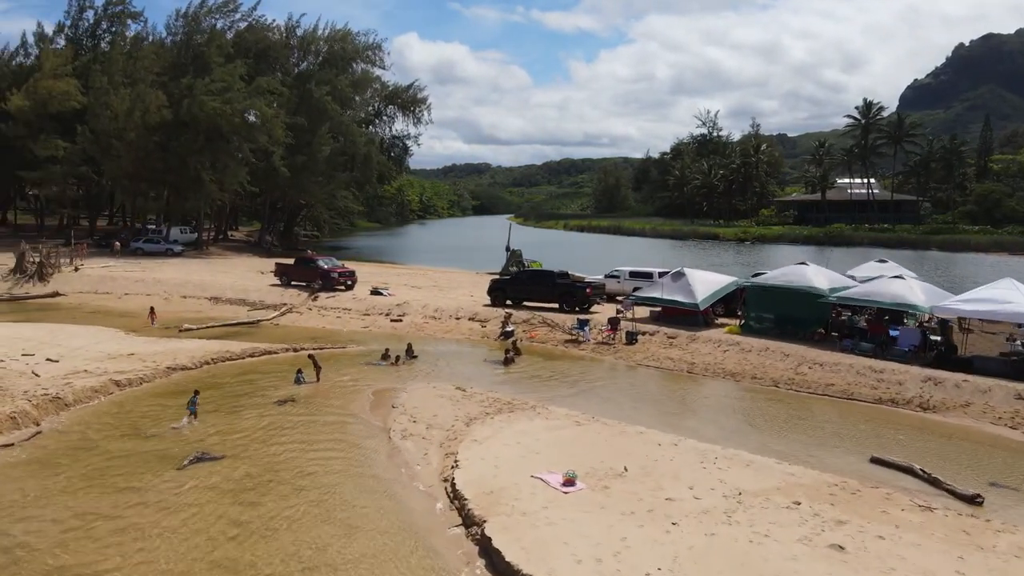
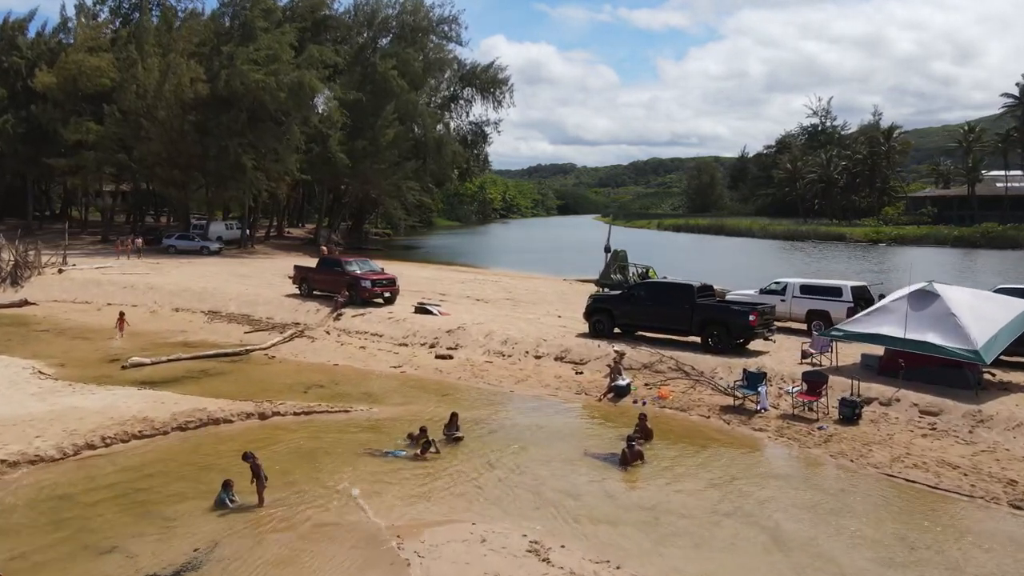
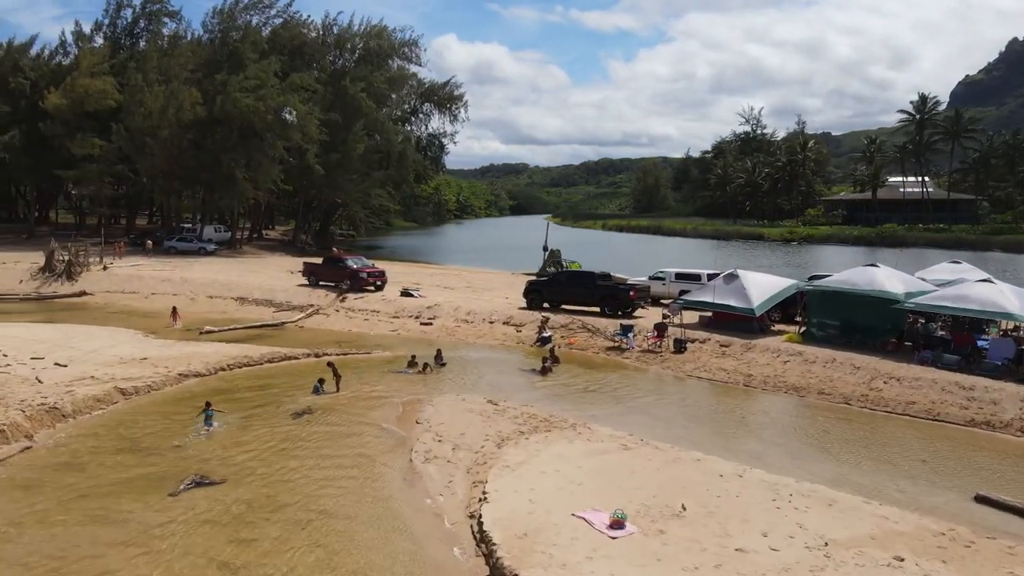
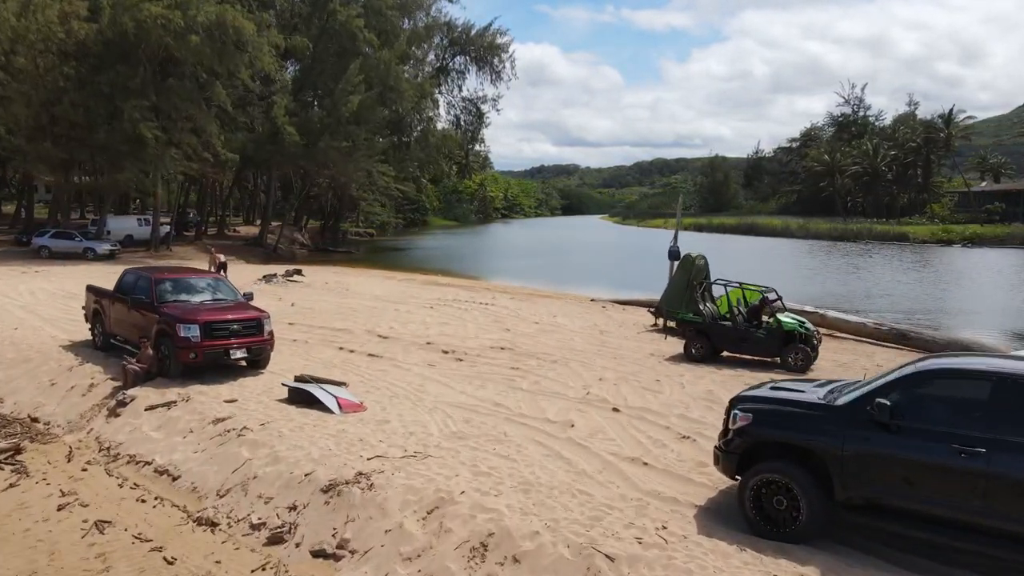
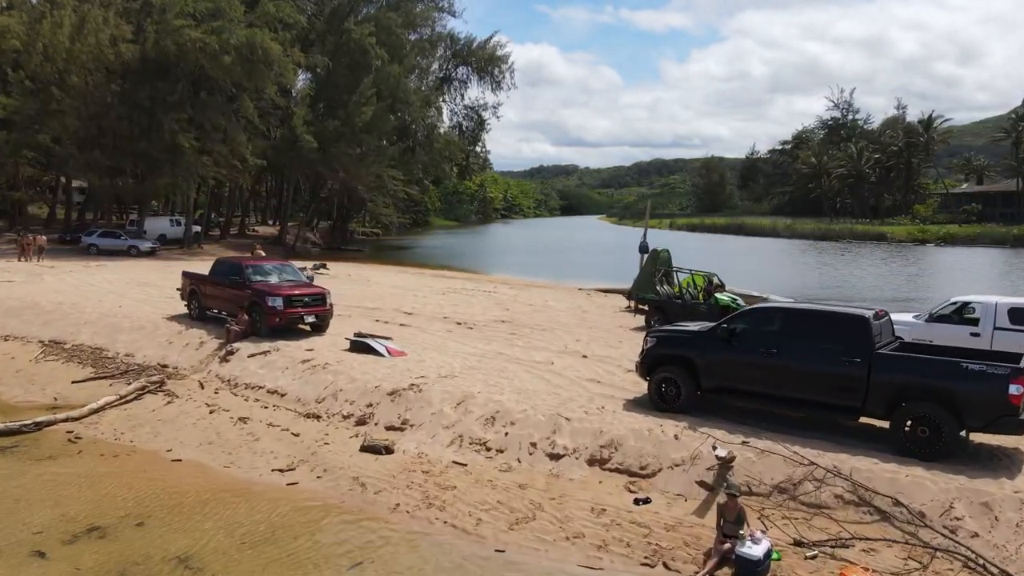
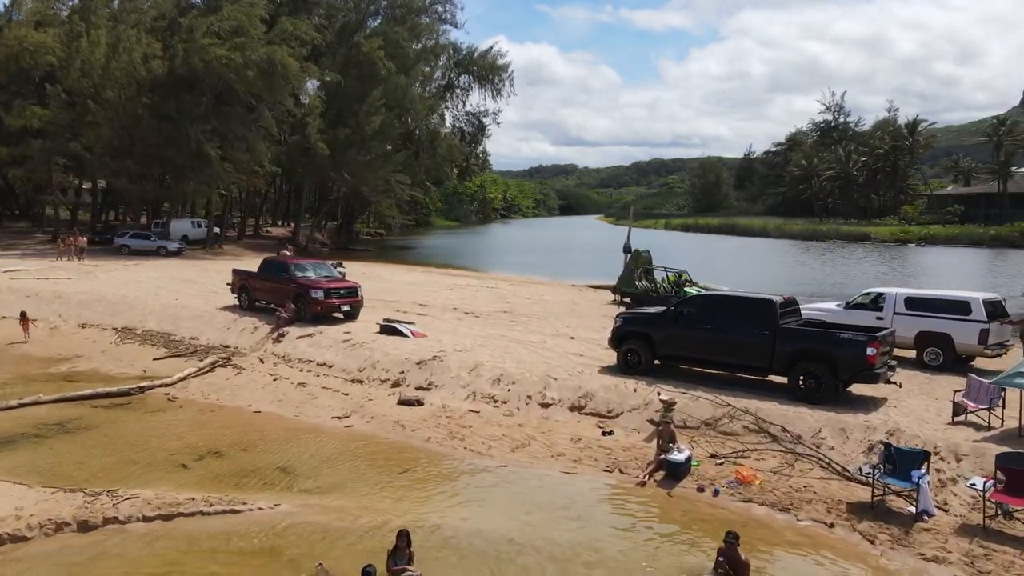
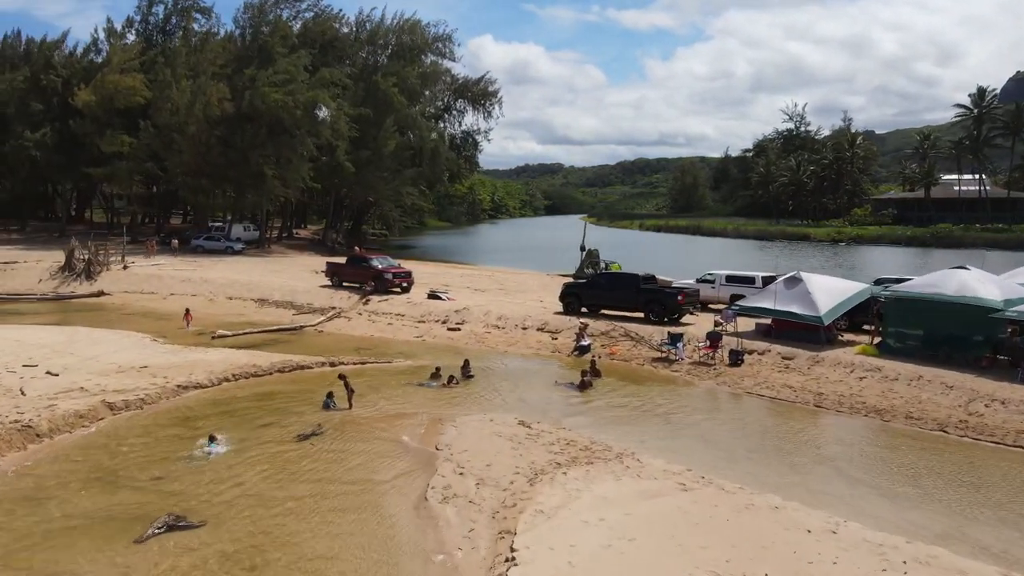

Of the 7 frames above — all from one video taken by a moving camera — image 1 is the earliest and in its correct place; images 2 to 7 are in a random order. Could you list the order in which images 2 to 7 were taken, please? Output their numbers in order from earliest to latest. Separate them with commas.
3, 7, 2, 6, 5, 4
